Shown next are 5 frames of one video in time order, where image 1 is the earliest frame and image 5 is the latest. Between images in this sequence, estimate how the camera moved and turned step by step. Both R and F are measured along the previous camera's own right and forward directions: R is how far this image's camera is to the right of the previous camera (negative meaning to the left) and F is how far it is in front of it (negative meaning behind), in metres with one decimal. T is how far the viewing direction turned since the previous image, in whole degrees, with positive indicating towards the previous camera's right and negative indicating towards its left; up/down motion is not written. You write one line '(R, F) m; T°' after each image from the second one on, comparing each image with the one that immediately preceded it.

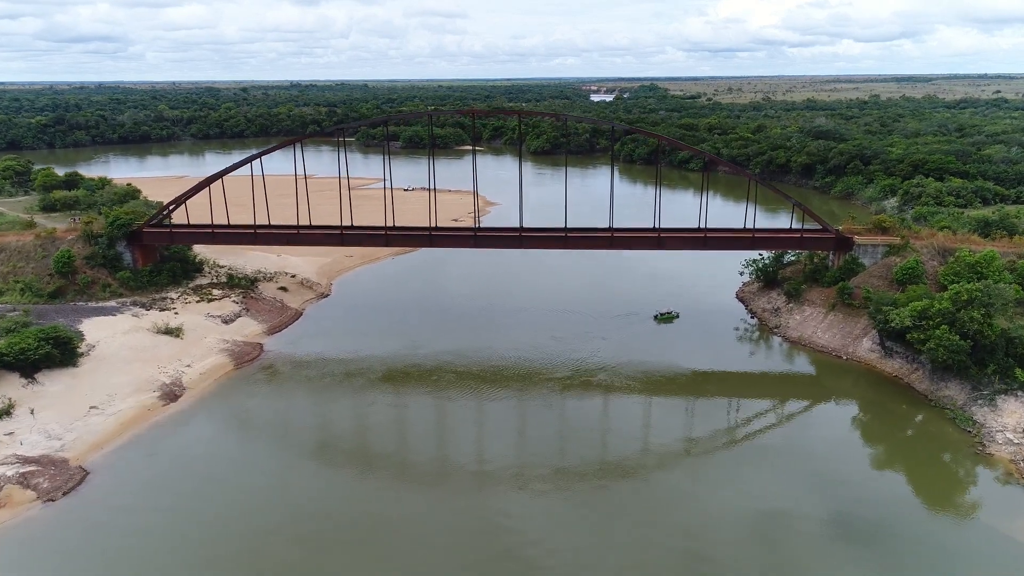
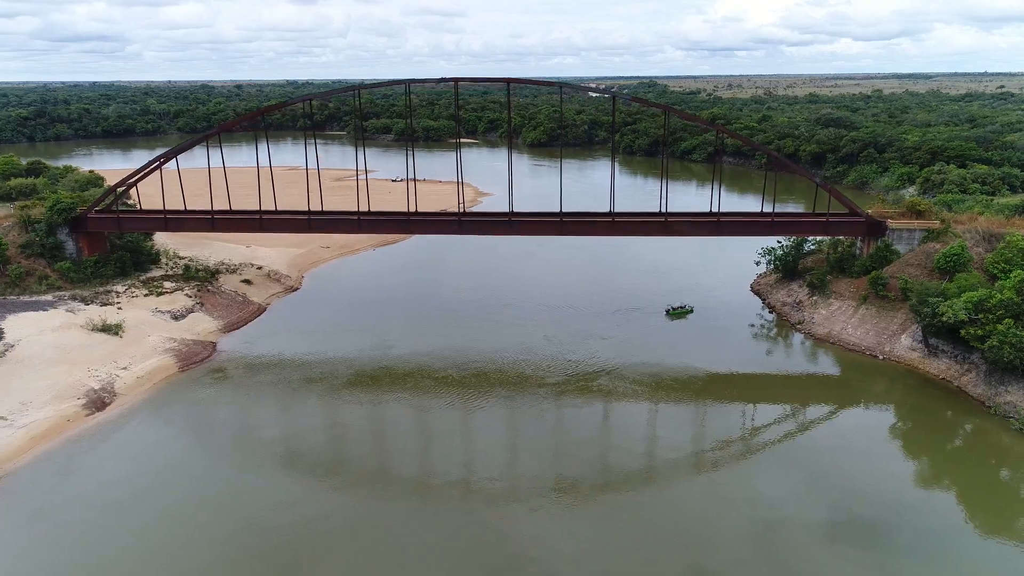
(+0.3, +2.7) m; 0°
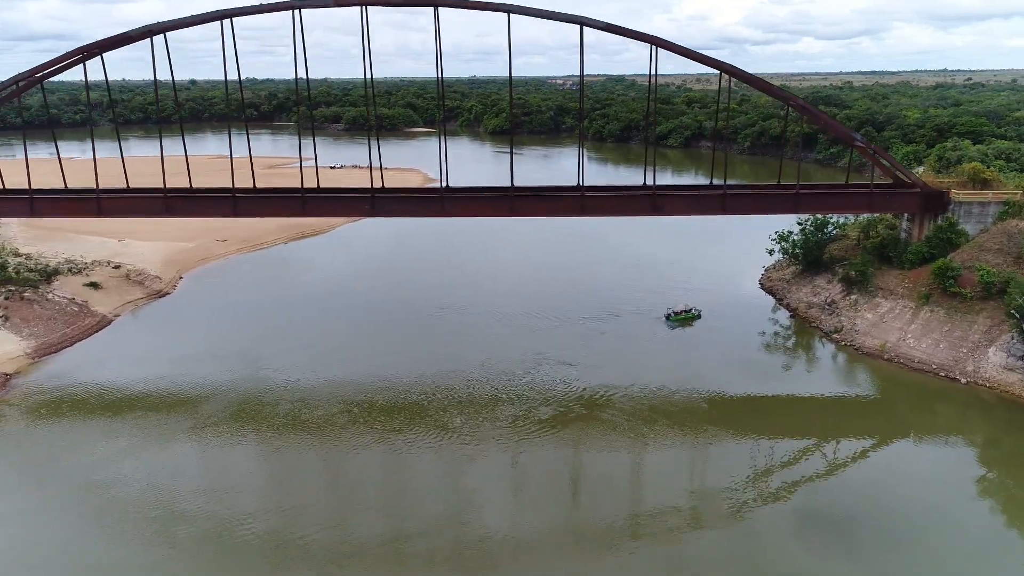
(+0.8, +5.7) m; +2°
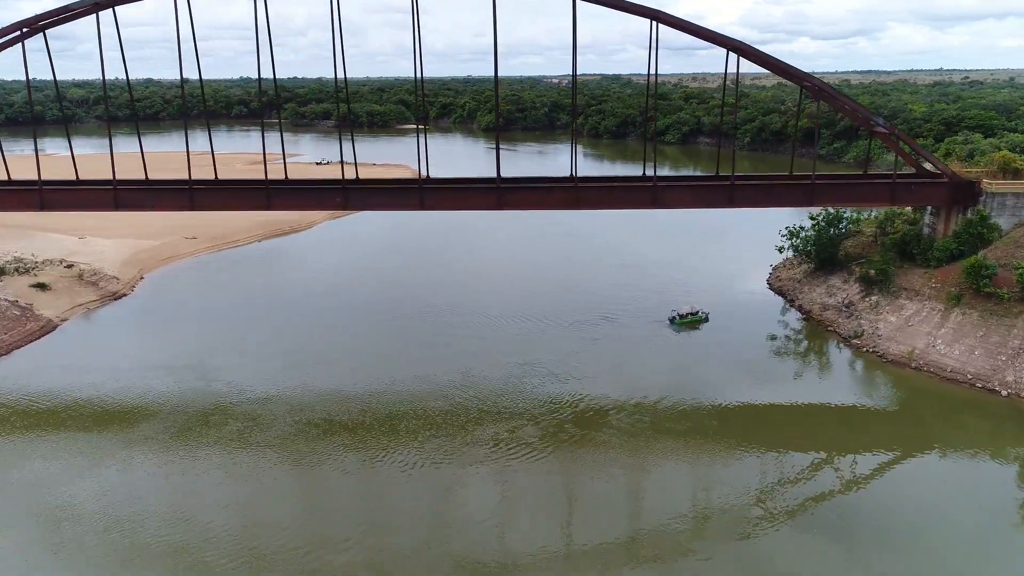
(+0.2, +1.5) m; 0°
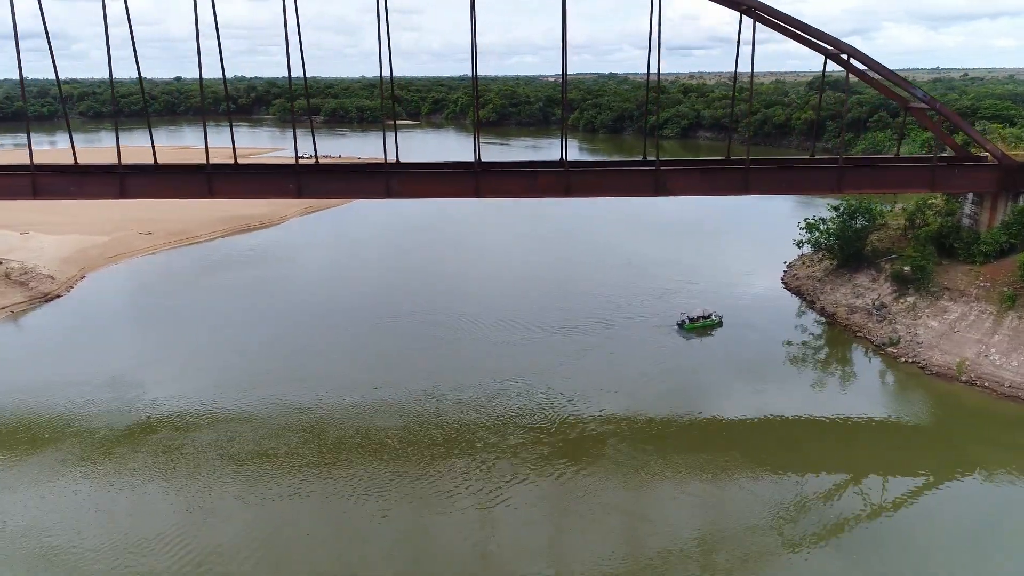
(+0.3, +1.9) m; 0°
